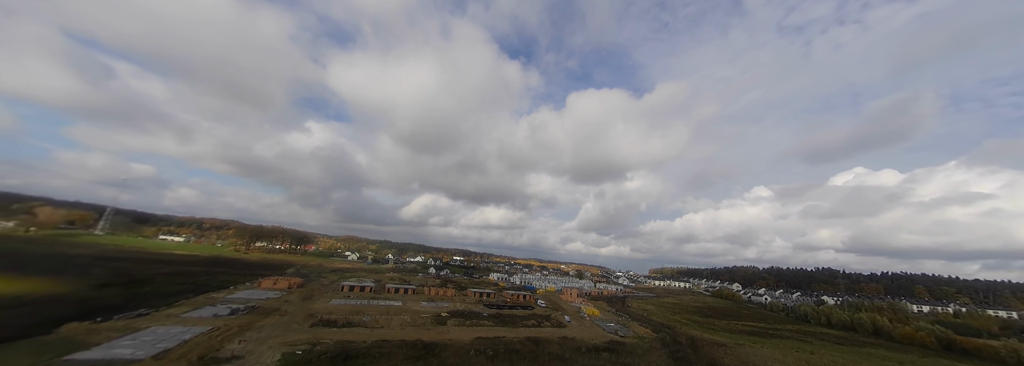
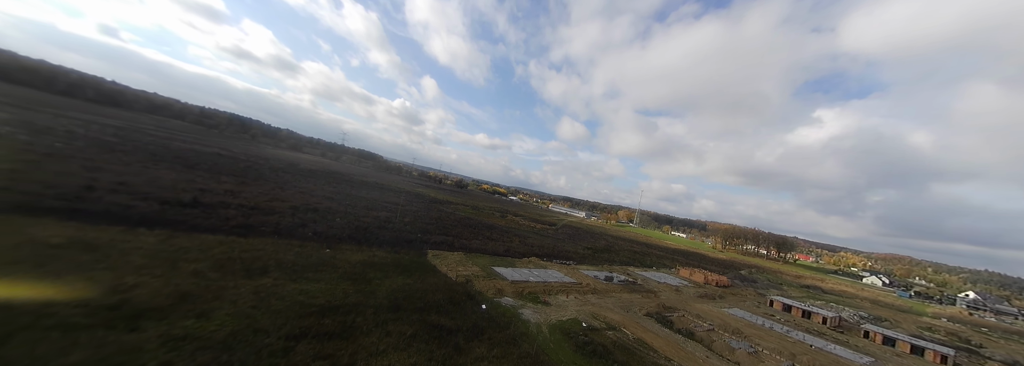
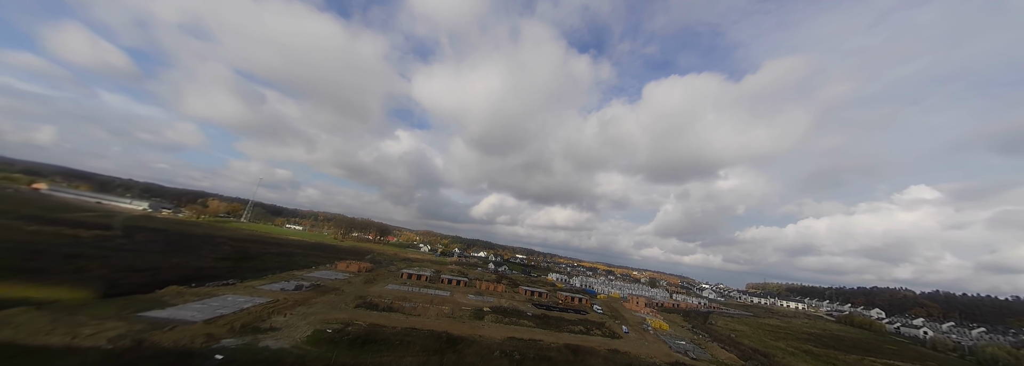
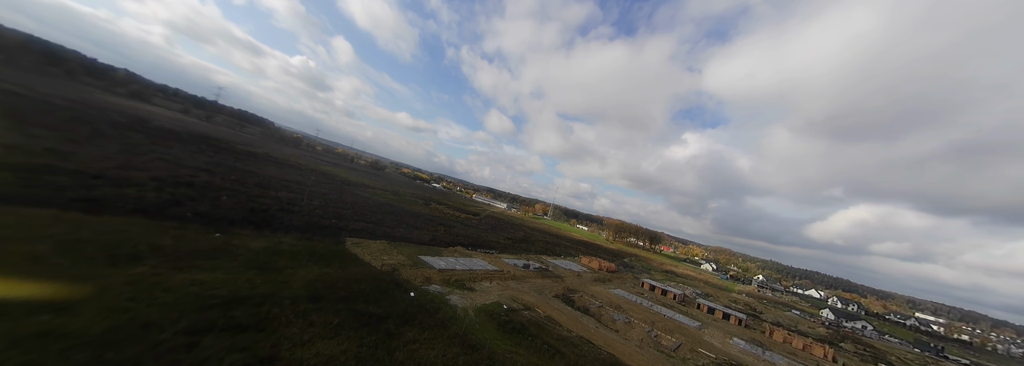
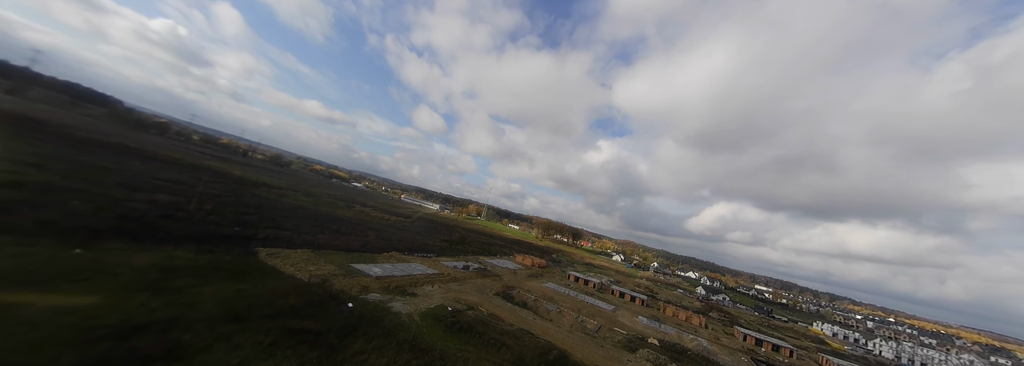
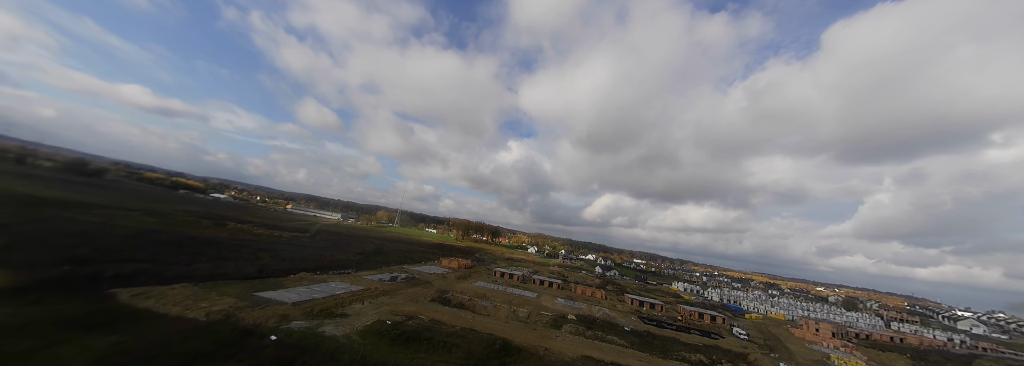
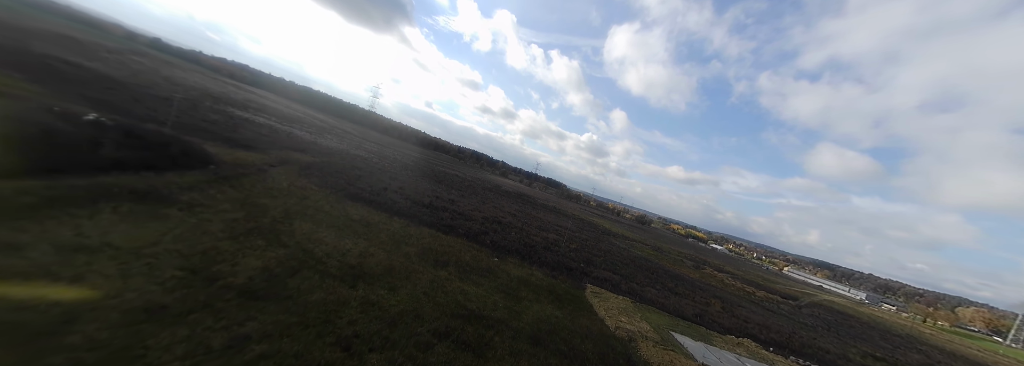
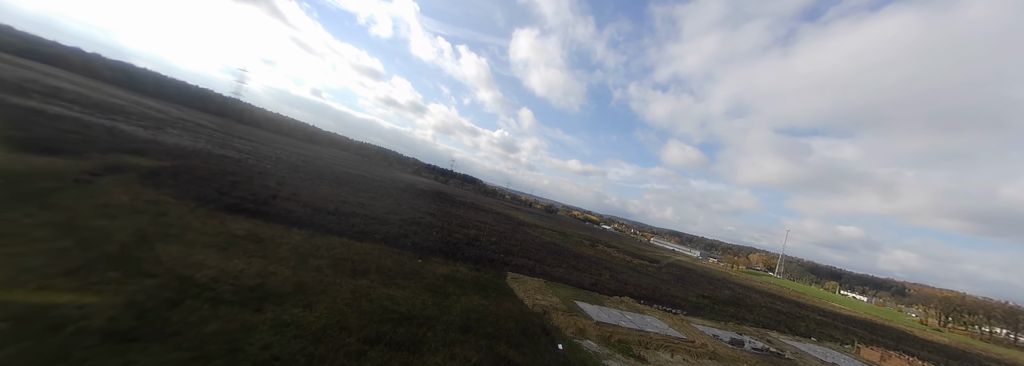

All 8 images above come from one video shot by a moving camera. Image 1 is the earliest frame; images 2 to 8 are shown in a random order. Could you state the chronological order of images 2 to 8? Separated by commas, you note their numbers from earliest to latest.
3, 6, 5, 4, 2, 8, 7
